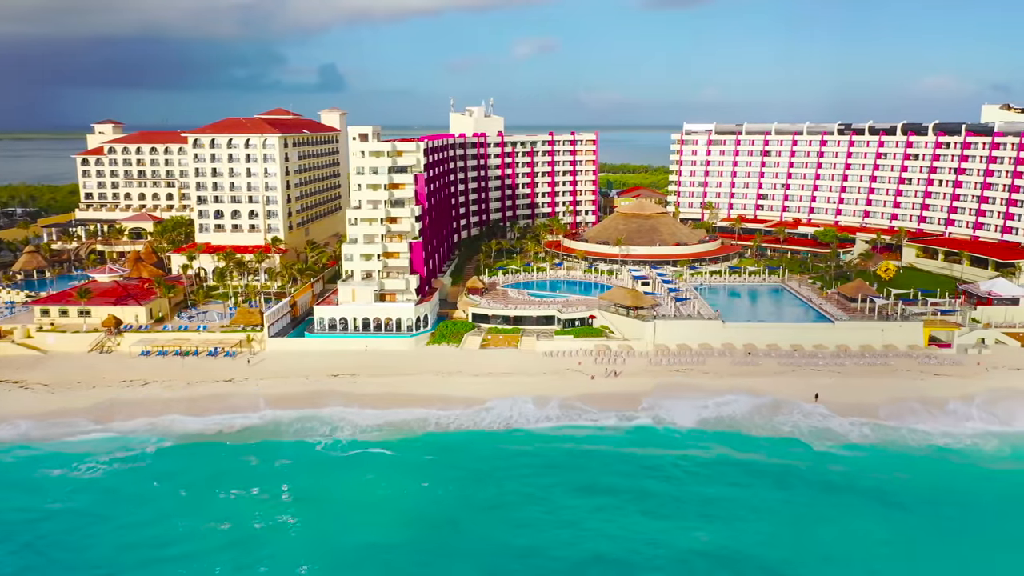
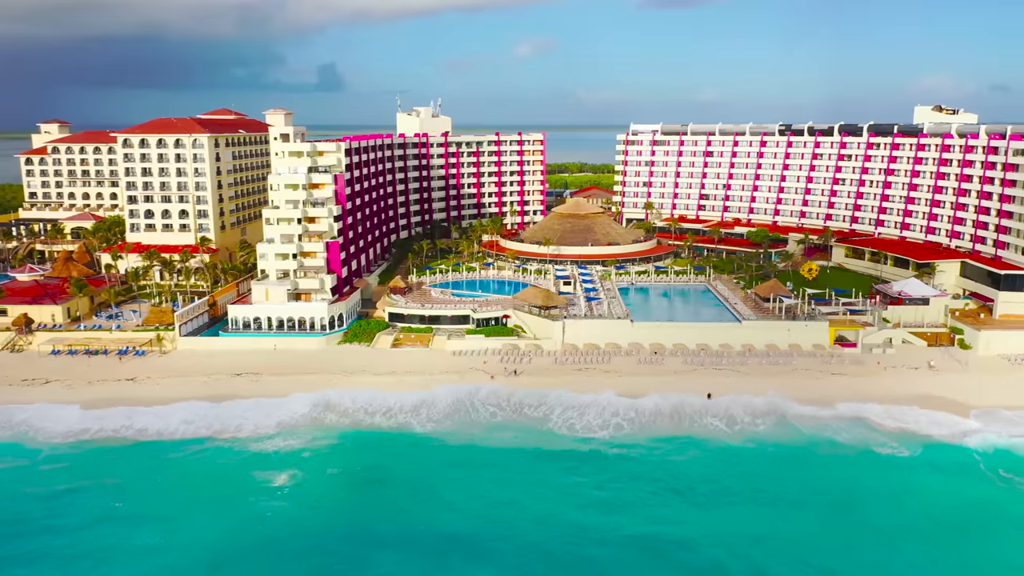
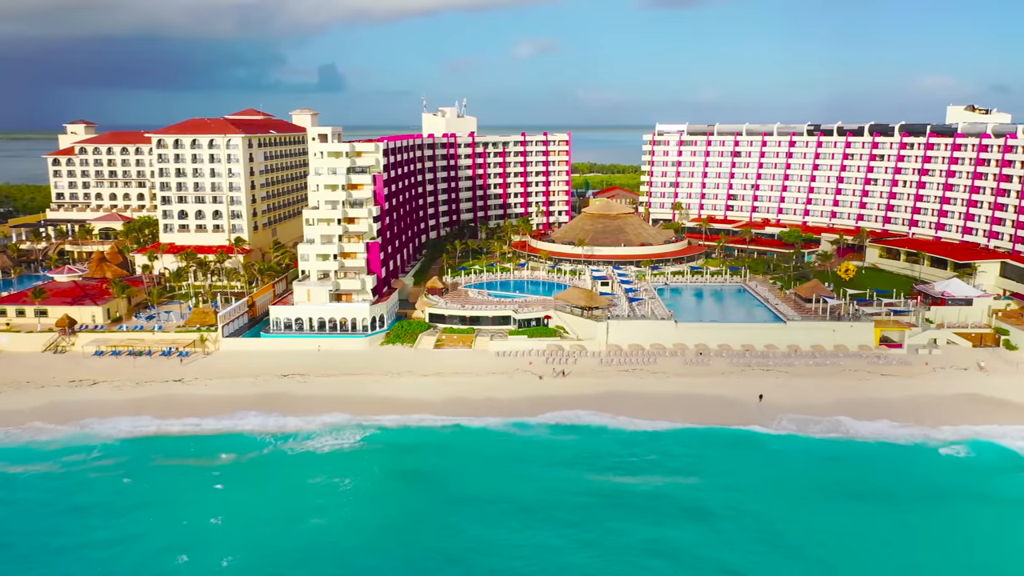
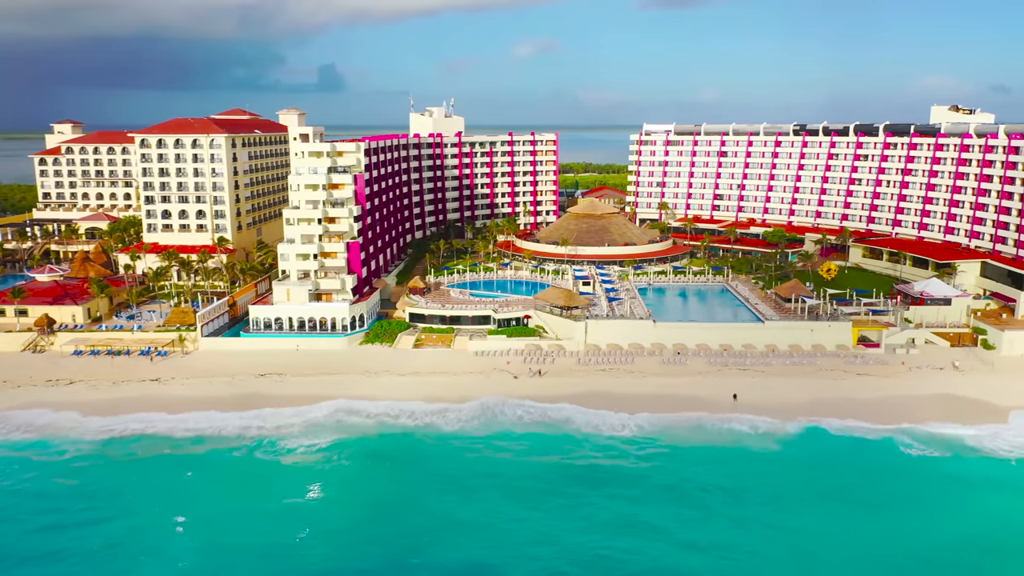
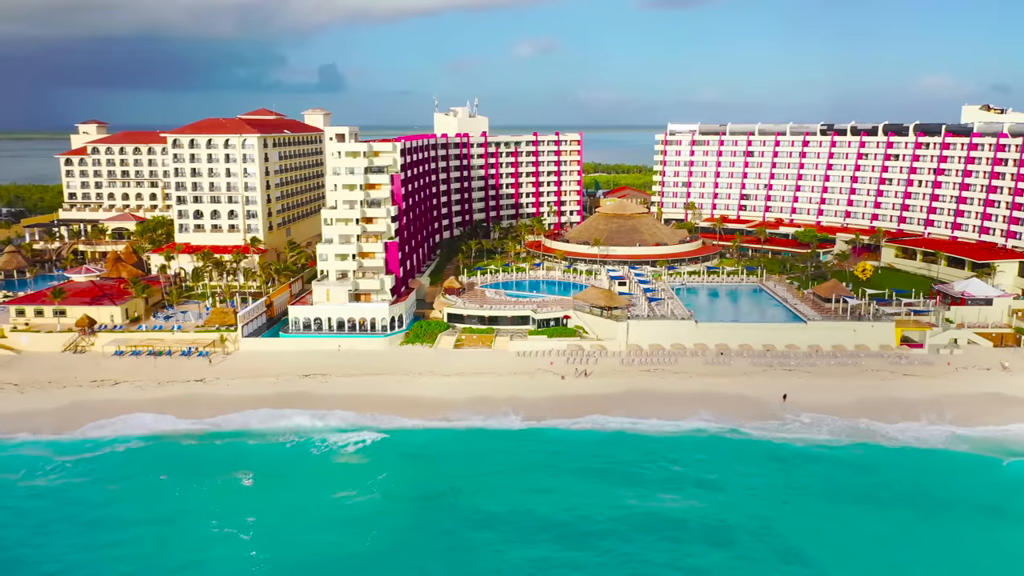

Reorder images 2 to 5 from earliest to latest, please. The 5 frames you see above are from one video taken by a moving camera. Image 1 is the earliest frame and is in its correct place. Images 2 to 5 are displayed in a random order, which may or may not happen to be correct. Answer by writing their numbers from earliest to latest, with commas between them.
5, 3, 4, 2
